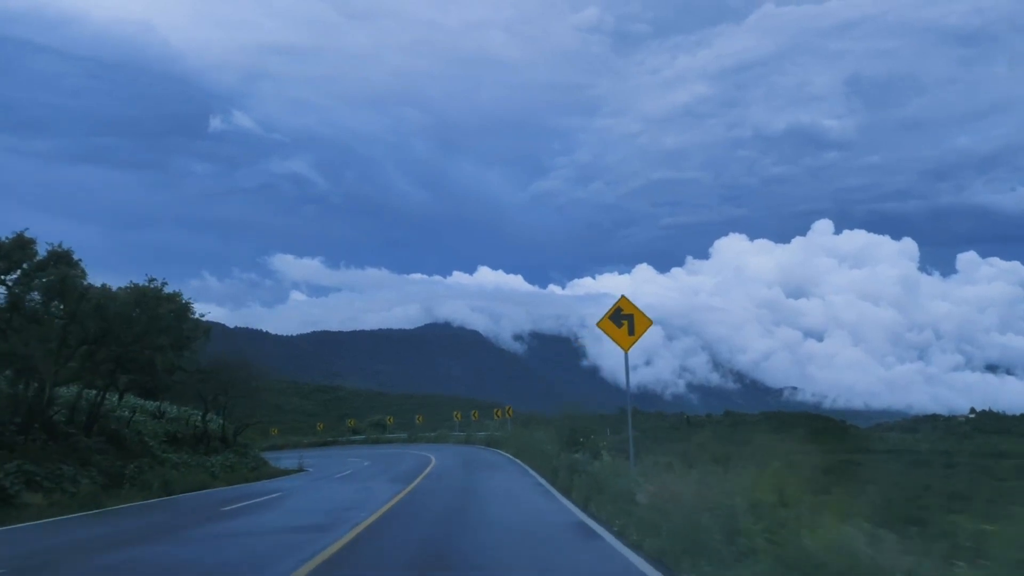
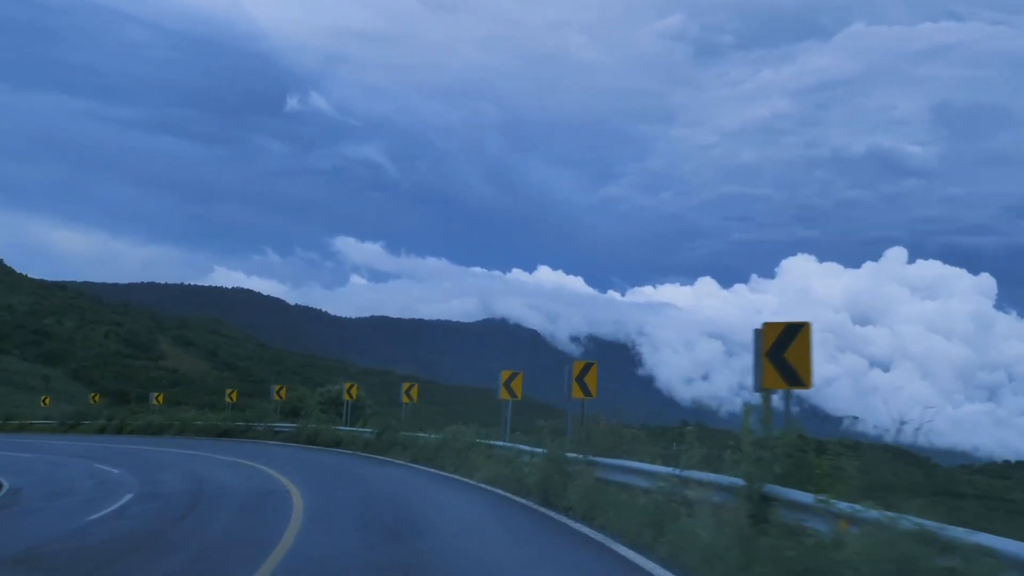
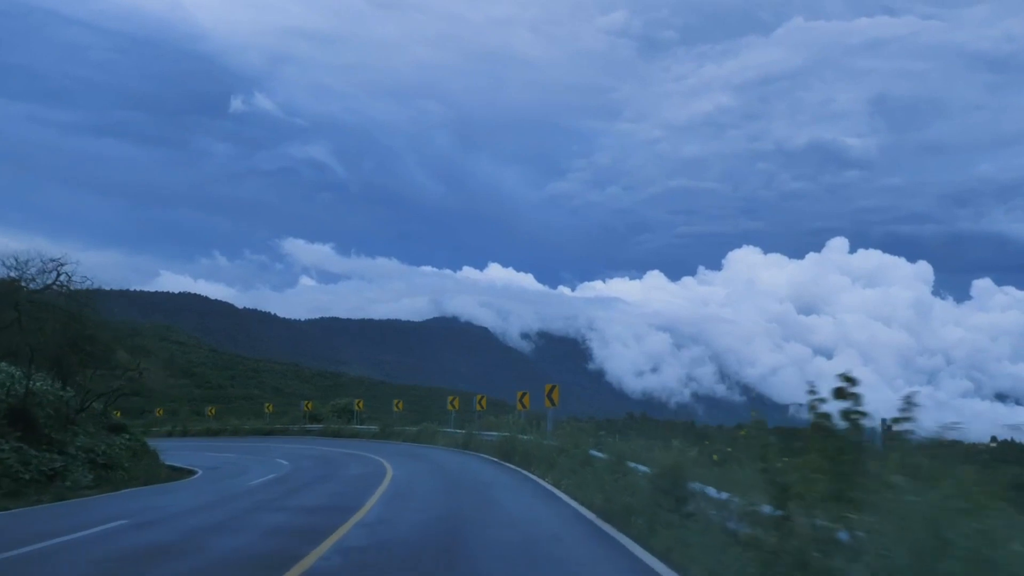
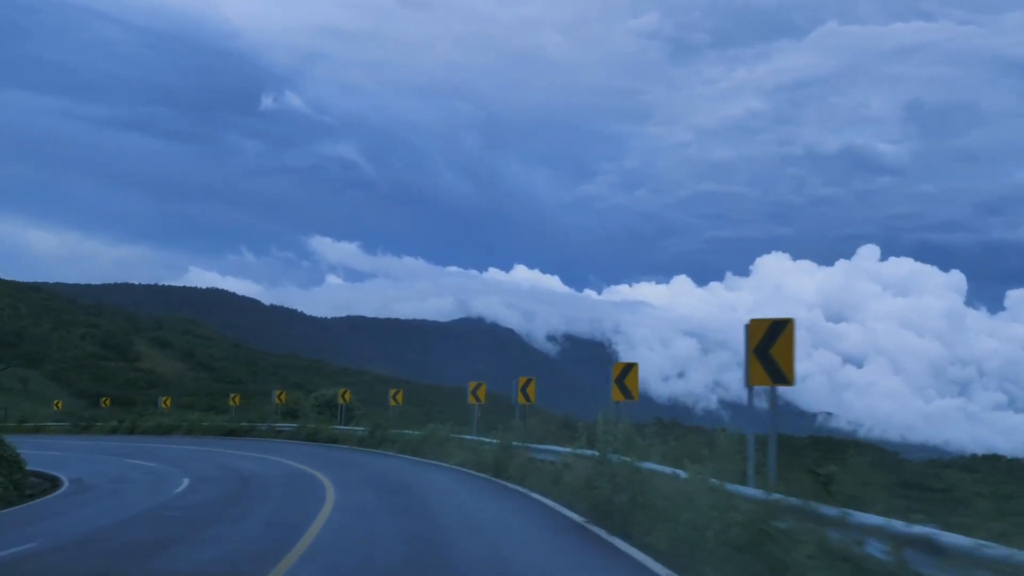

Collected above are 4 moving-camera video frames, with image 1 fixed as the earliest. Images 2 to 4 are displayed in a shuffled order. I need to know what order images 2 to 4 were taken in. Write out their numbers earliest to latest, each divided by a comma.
3, 4, 2
